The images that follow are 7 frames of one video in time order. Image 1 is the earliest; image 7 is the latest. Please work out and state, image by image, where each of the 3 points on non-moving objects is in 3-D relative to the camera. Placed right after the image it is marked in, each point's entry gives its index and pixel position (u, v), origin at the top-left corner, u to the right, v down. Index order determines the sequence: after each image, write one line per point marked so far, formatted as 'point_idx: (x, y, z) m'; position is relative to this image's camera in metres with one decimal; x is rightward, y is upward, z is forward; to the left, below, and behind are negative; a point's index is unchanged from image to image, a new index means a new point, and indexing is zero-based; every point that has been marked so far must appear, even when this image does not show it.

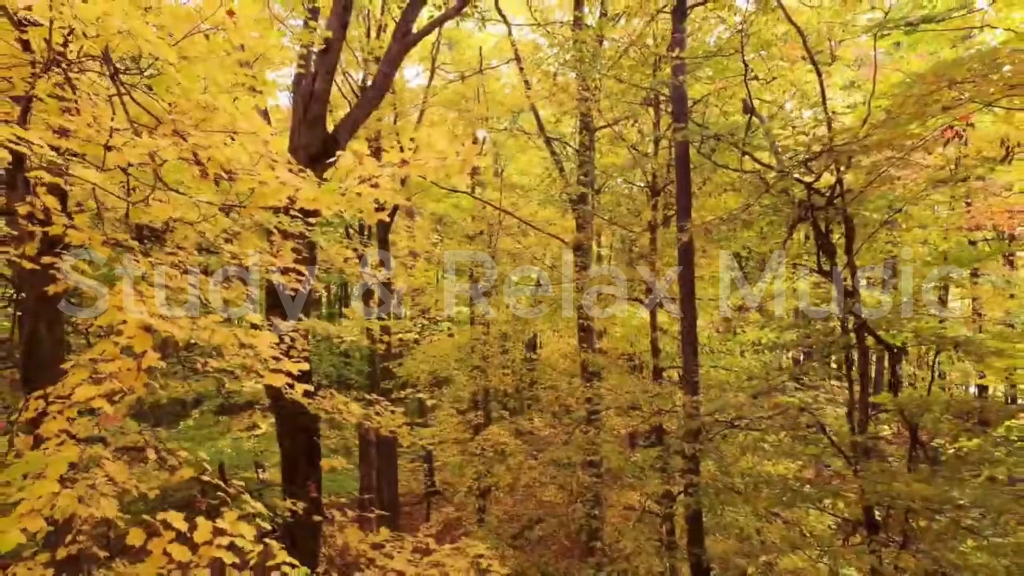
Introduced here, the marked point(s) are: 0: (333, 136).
0: (-1.7, +1.5, +4.9) m
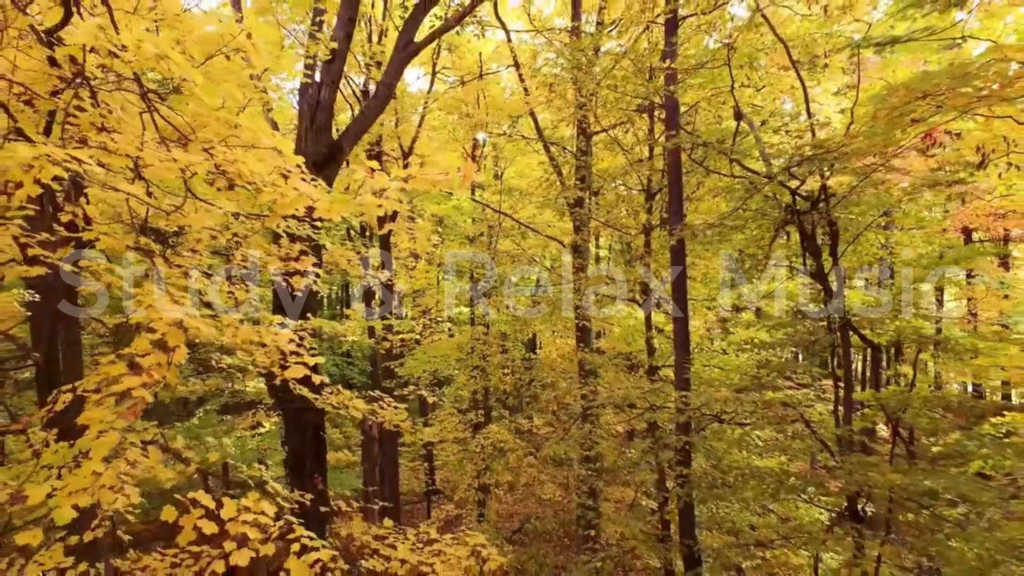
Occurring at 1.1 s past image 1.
0: (-1.7, +1.5, +5.1) m
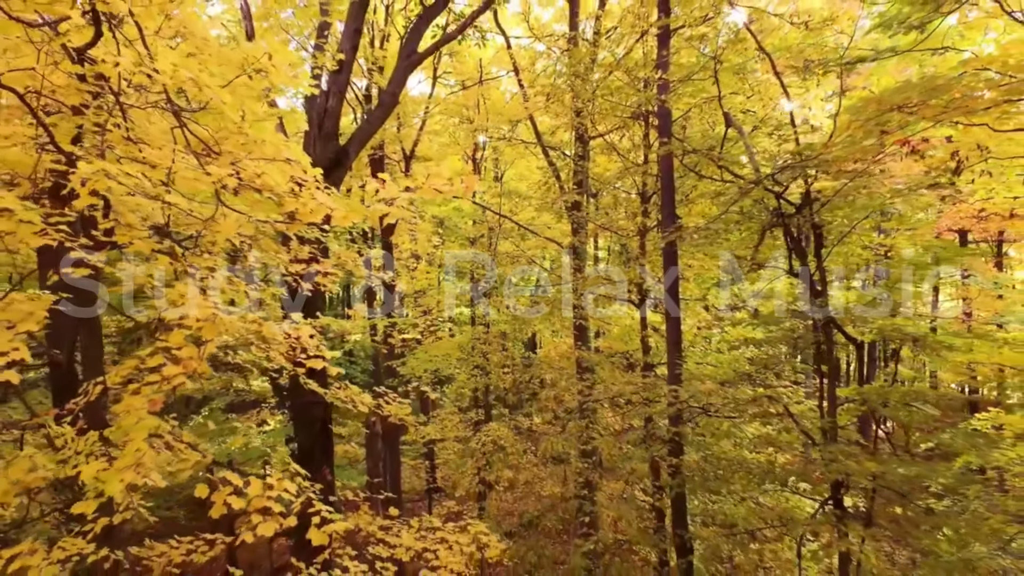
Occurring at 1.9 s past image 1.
0: (-1.7, +1.5, +5.4) m
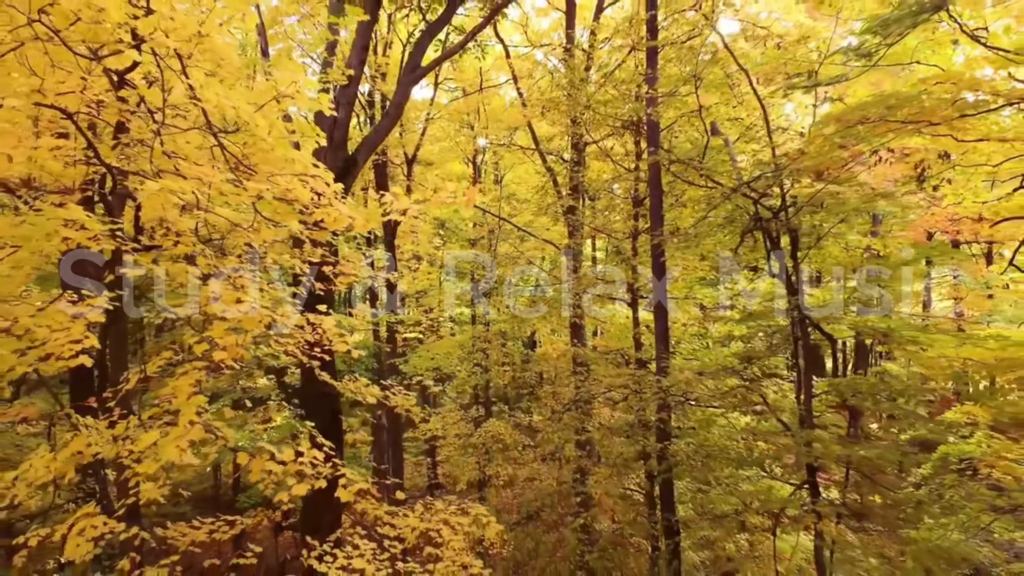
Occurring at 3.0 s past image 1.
0: (-1.8, +1.5, +5.7) m
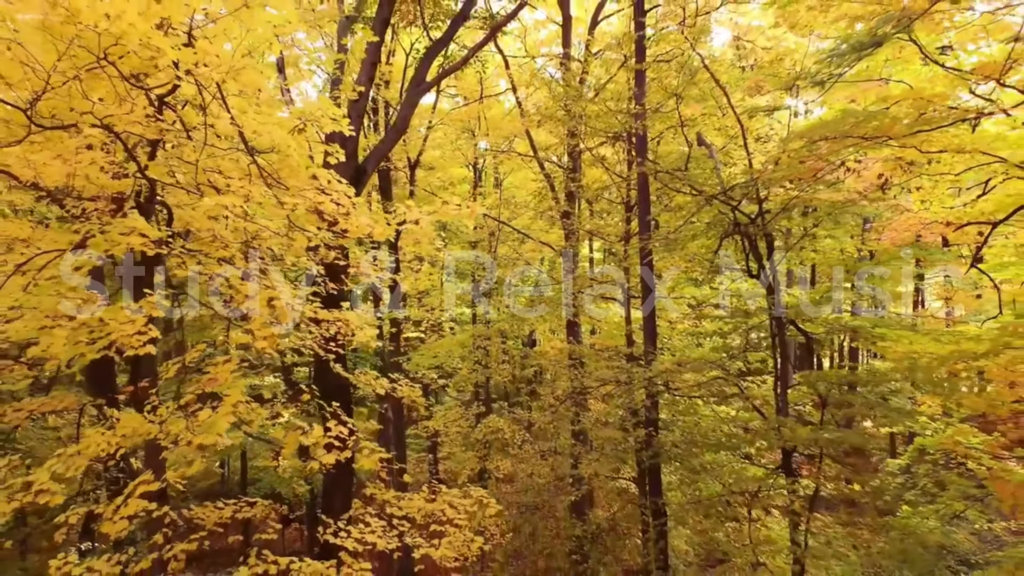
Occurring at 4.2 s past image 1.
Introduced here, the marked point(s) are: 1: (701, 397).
0: (-1.8, +1.5, +6.2) m
1: (+2.4, -1.4, +6.5) m
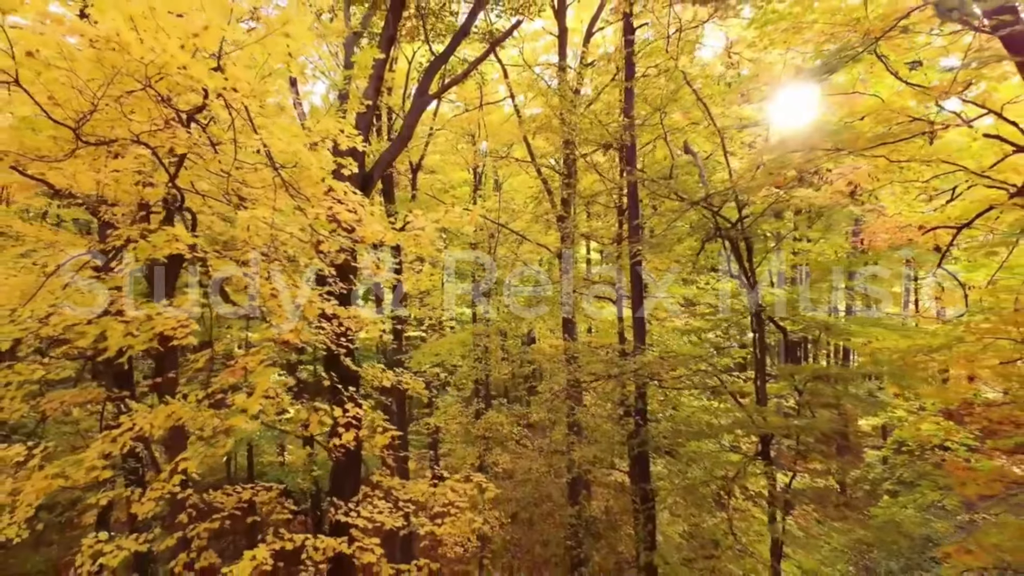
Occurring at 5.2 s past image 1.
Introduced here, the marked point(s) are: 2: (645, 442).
0: (-1.8, +1.5, +6.6) m
1: (+2.3, -1.4, +6.9) m
2: (+1.8, -2.2, +7.1) m
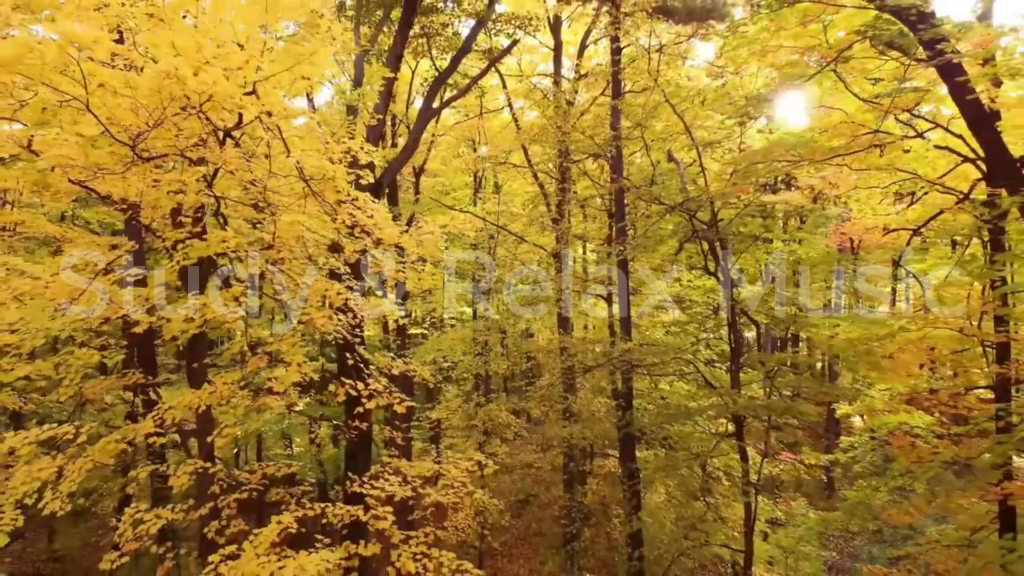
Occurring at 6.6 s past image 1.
0: (-1.9, +1.5, +7.3) m
1: (+2.3, -1.3, +7.6) m
2: (+1.8, -2.1, +7.8) m
